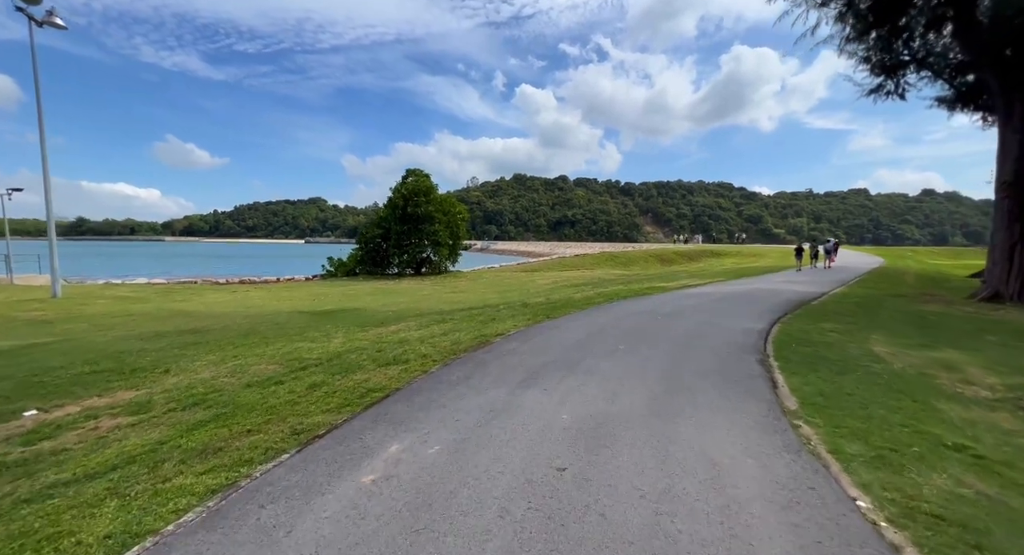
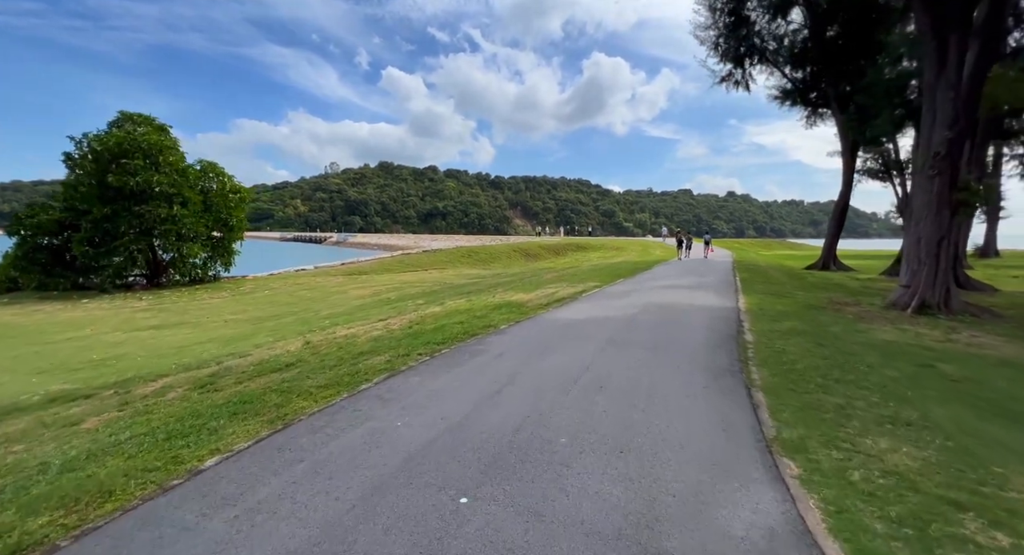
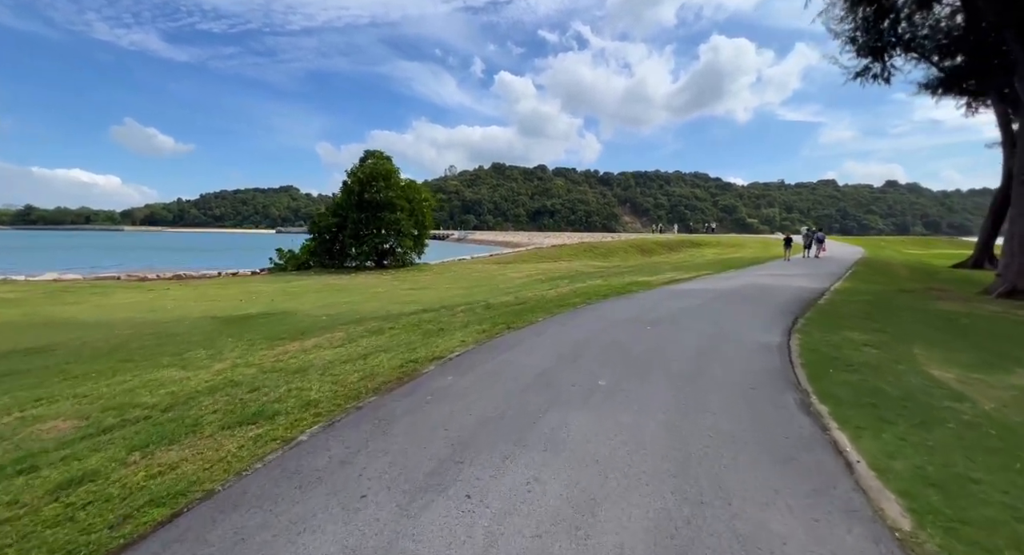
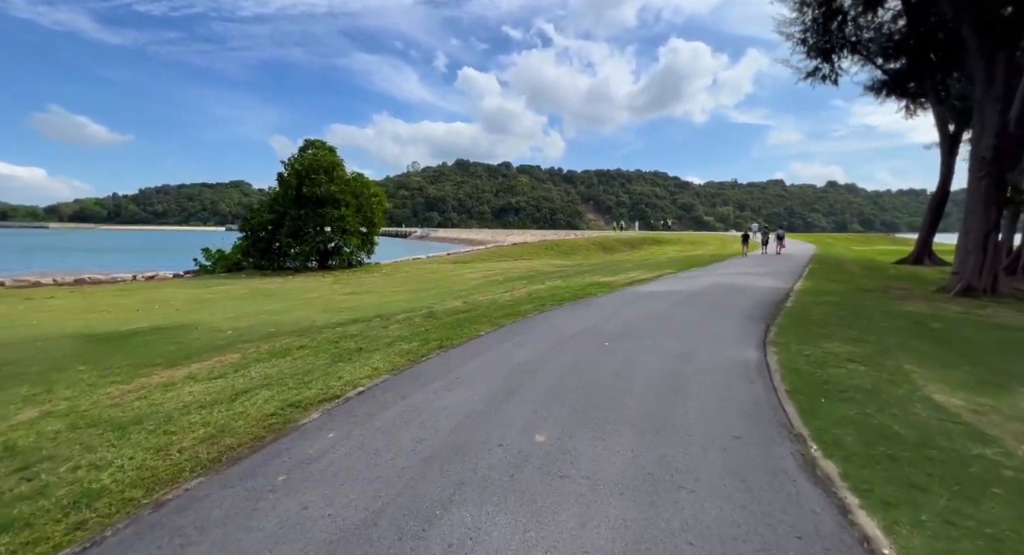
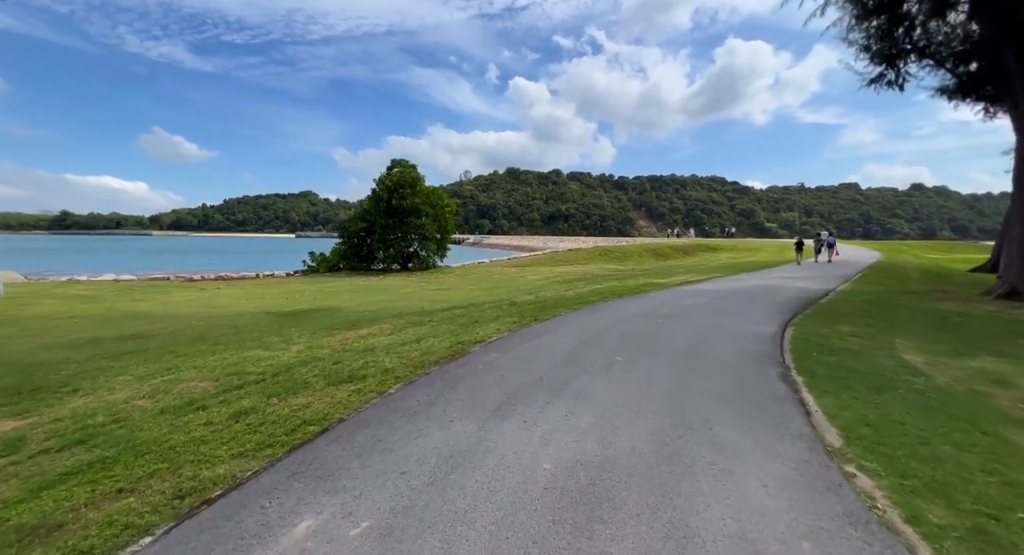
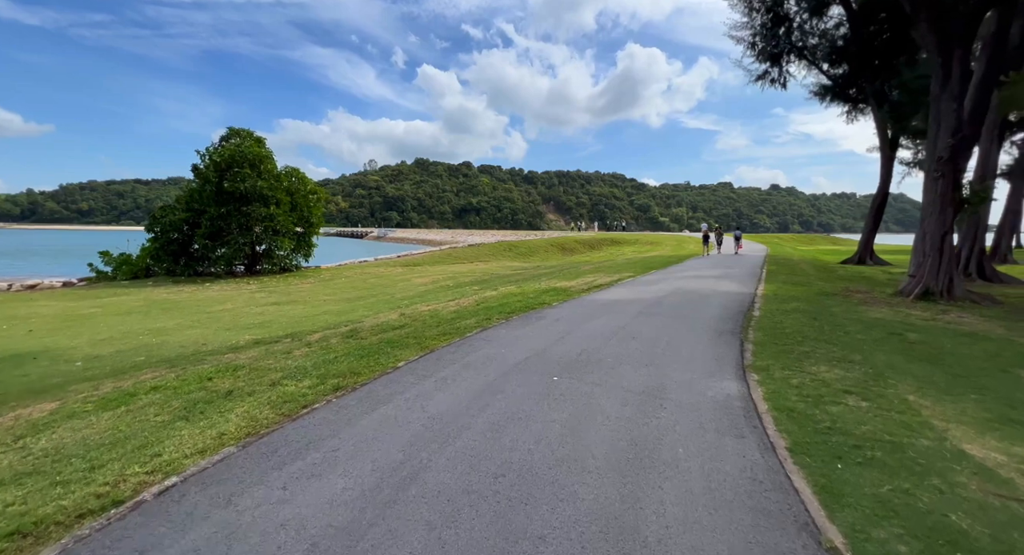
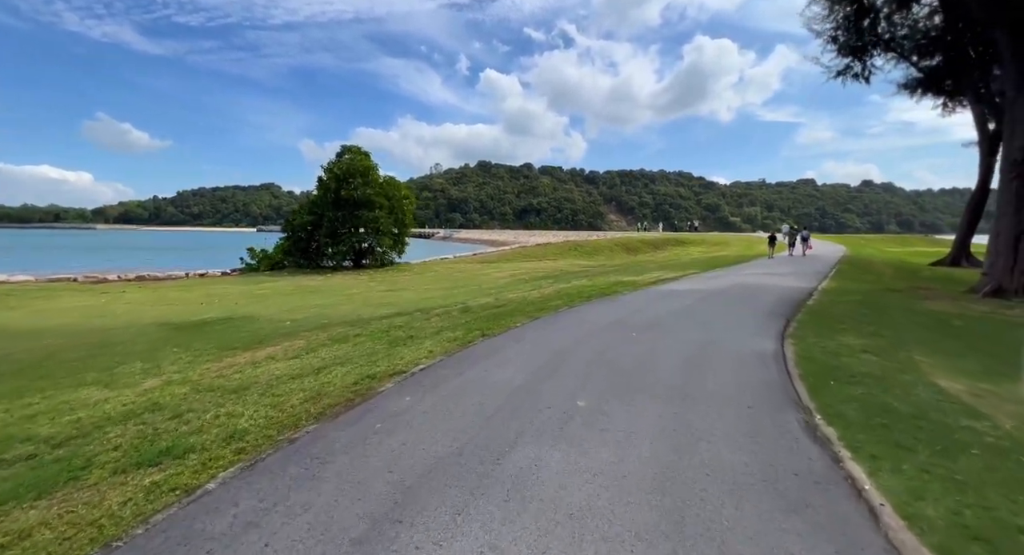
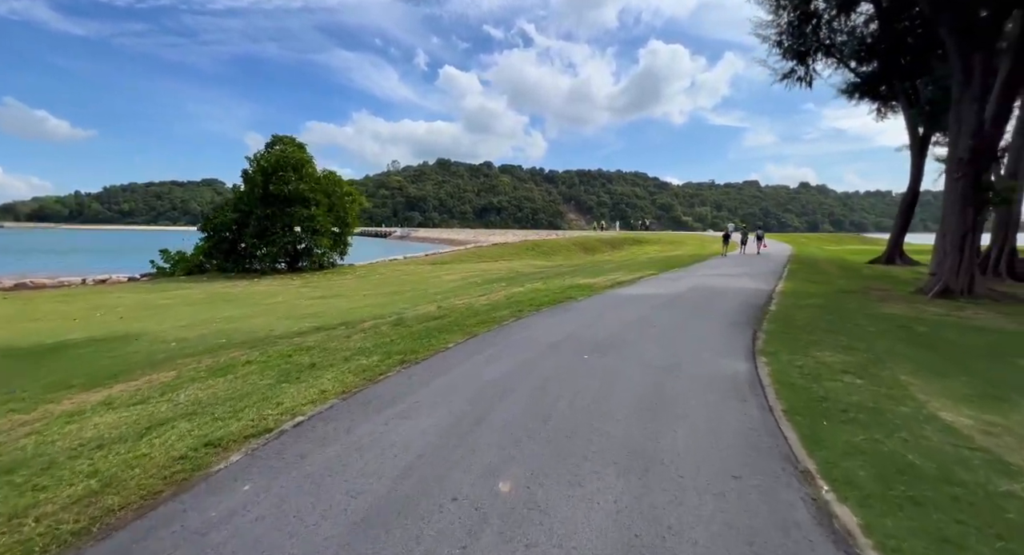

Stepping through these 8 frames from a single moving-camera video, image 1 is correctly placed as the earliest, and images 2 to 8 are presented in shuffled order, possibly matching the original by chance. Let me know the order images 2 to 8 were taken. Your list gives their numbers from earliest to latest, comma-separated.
5, 3, 7, 4, 8, 6, 2
